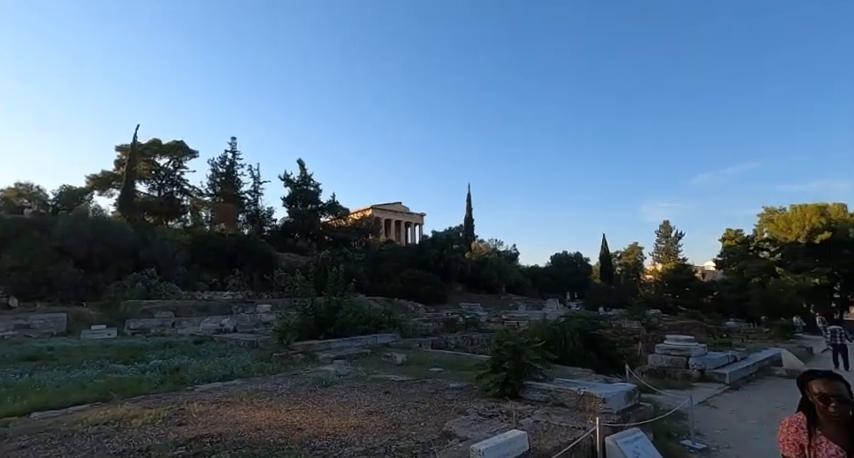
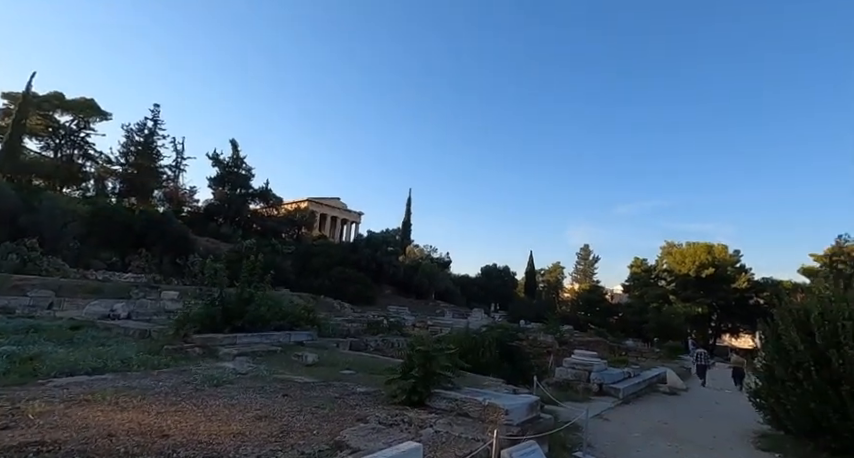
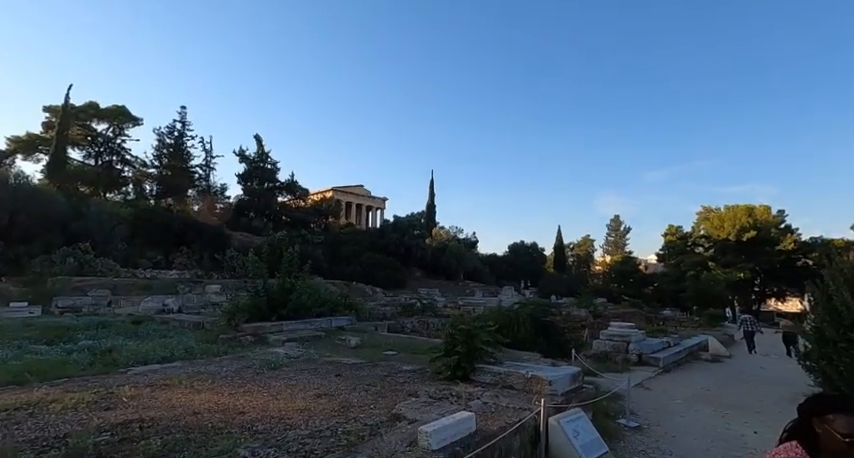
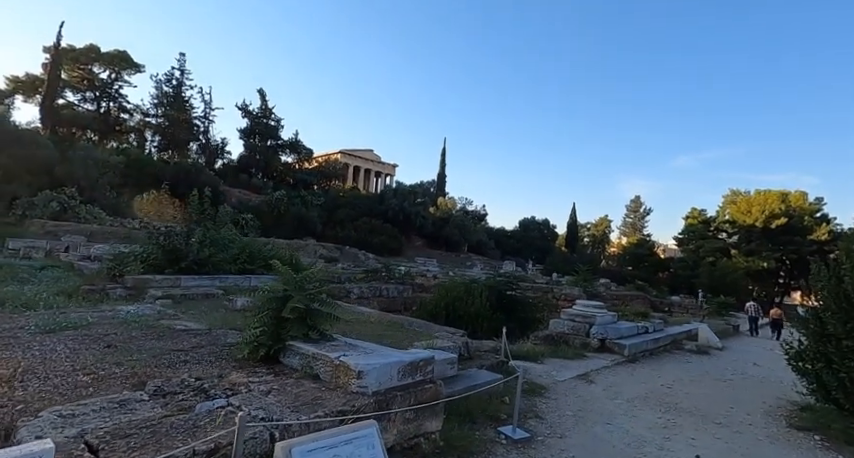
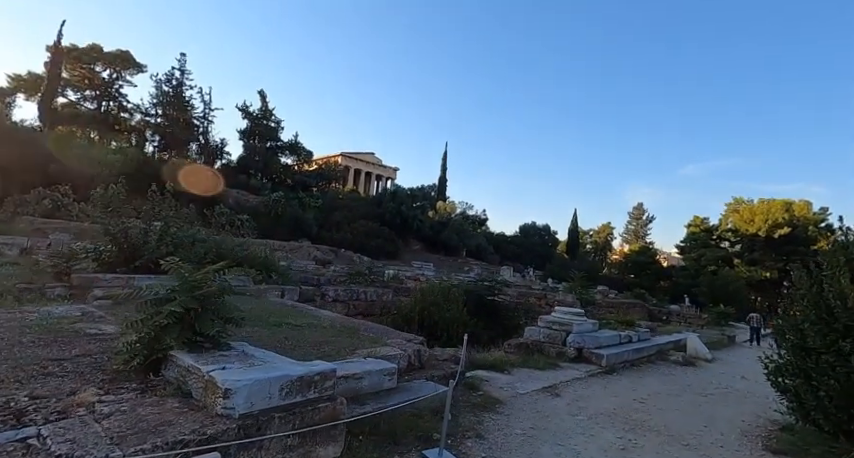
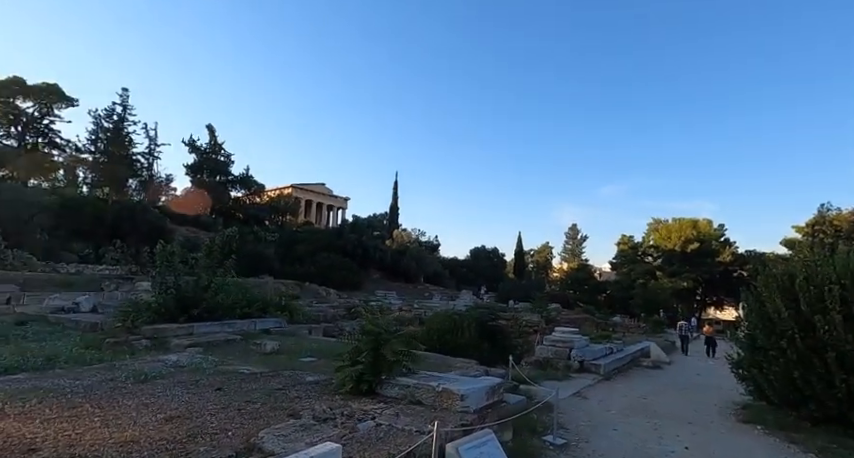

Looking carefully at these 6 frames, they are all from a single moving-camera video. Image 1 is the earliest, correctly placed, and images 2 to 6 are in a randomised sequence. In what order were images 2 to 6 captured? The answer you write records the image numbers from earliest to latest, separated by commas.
3, 2, 6, 4, 5
